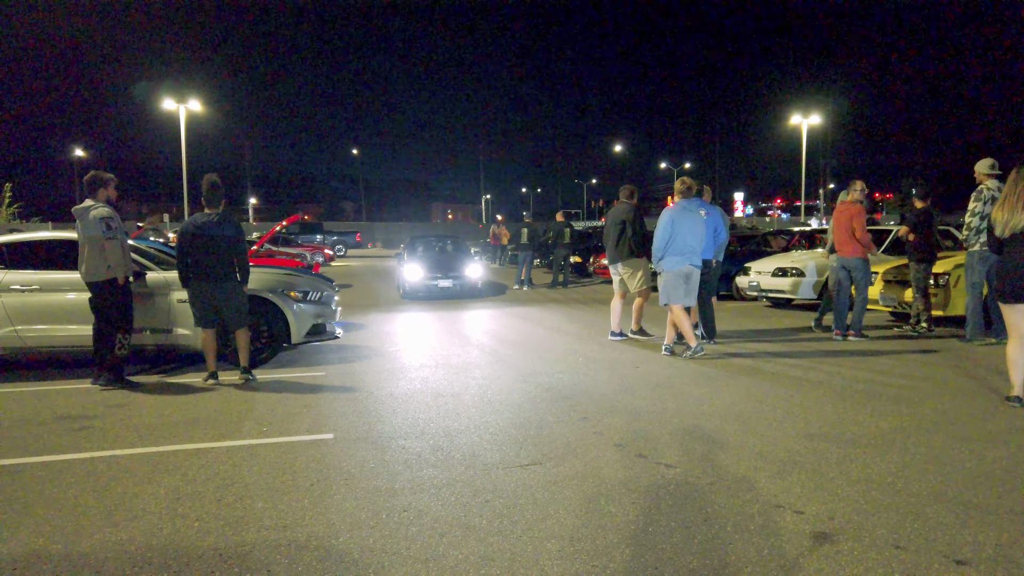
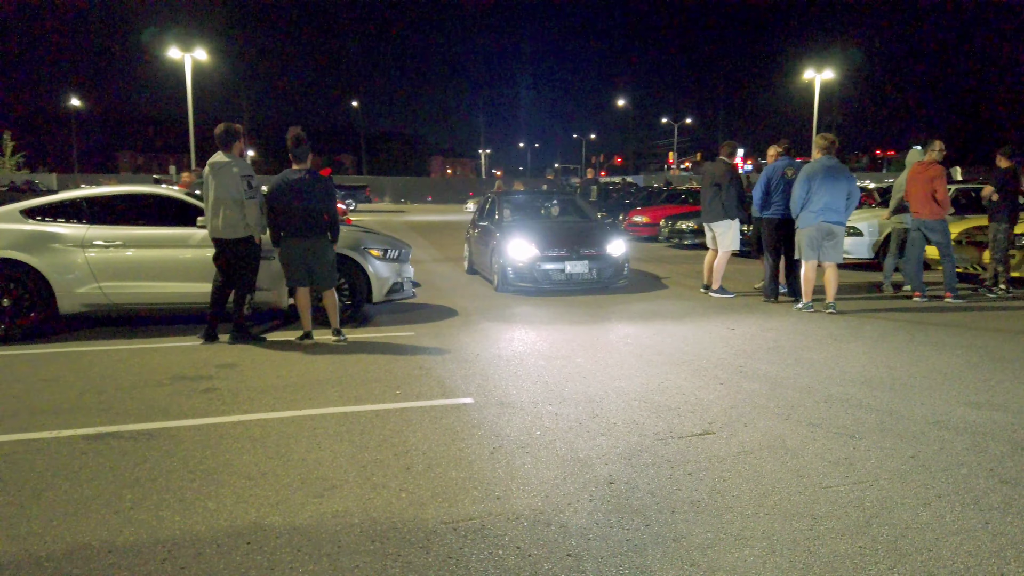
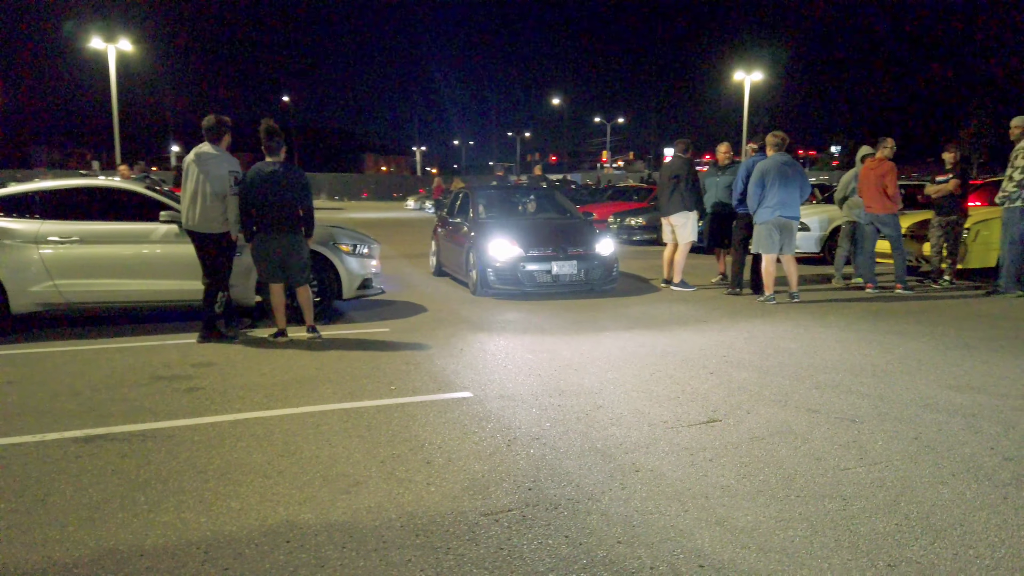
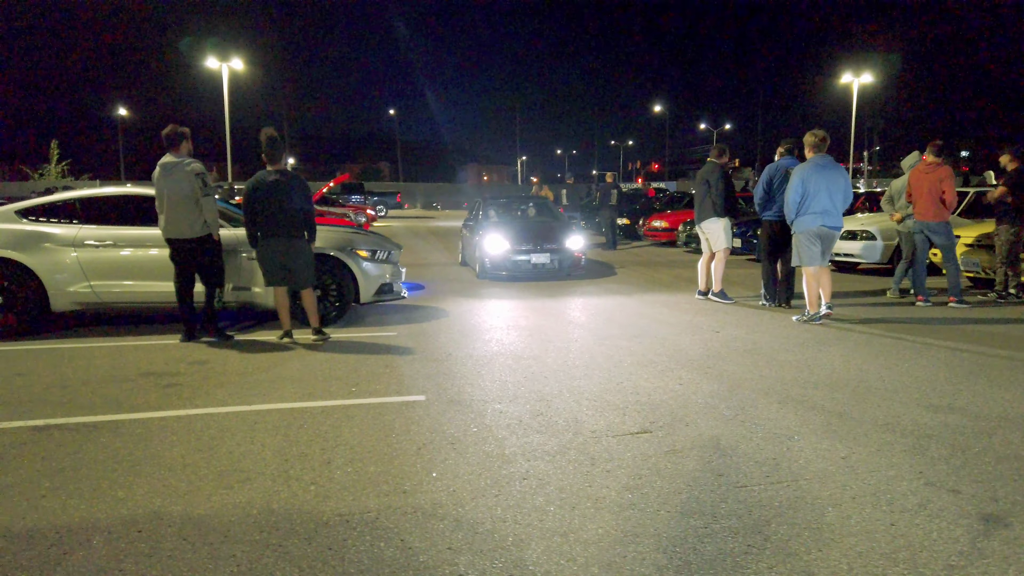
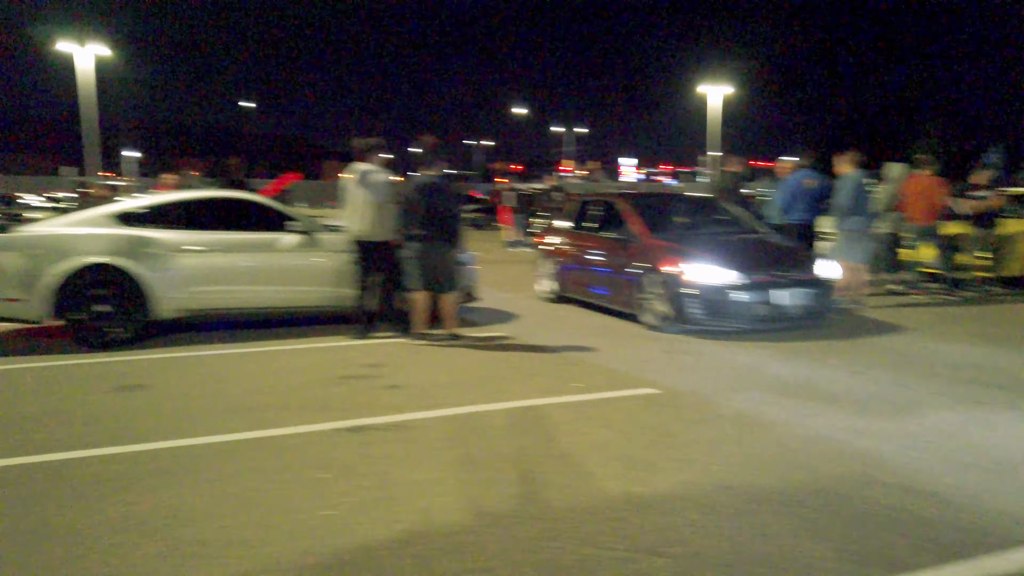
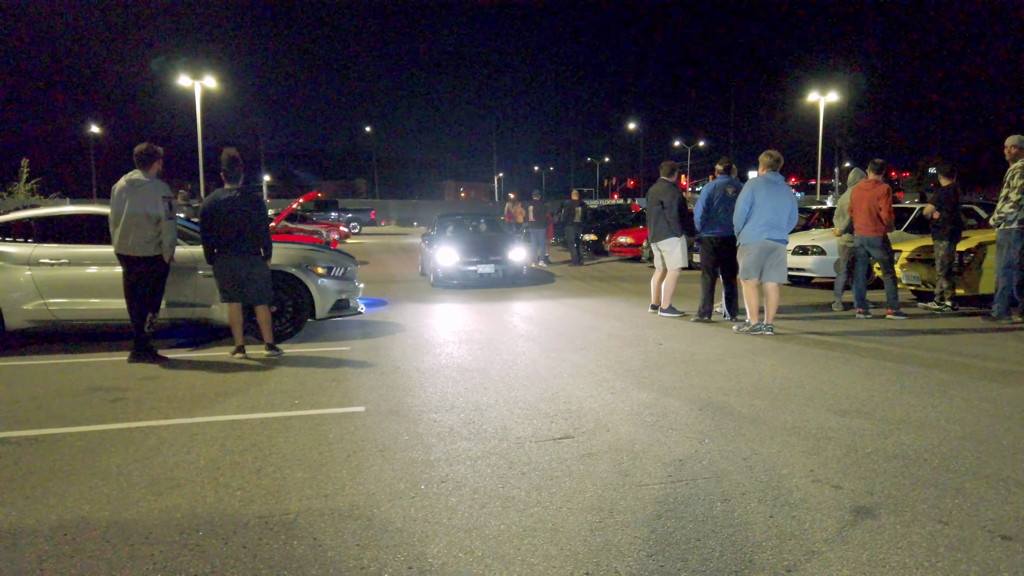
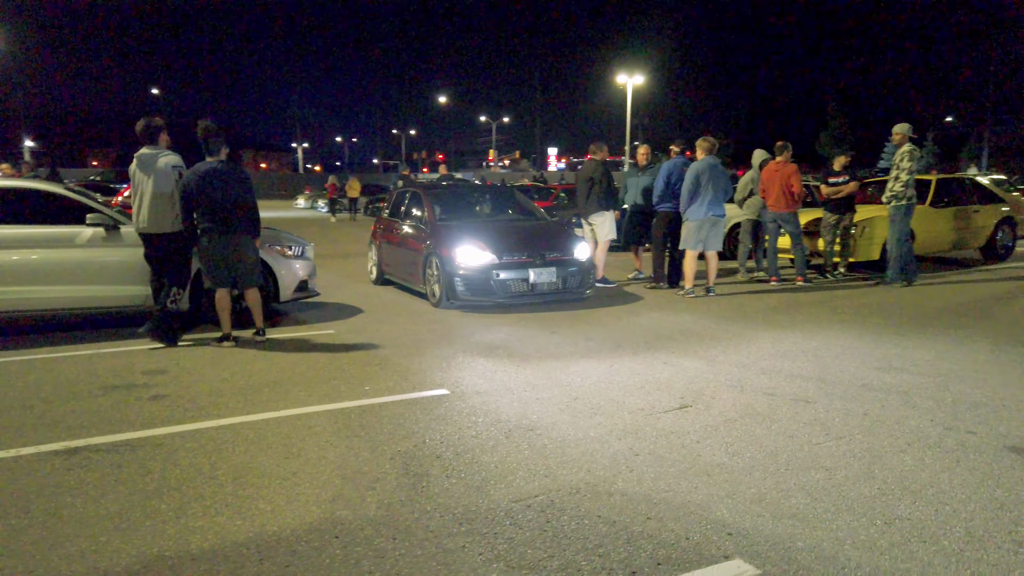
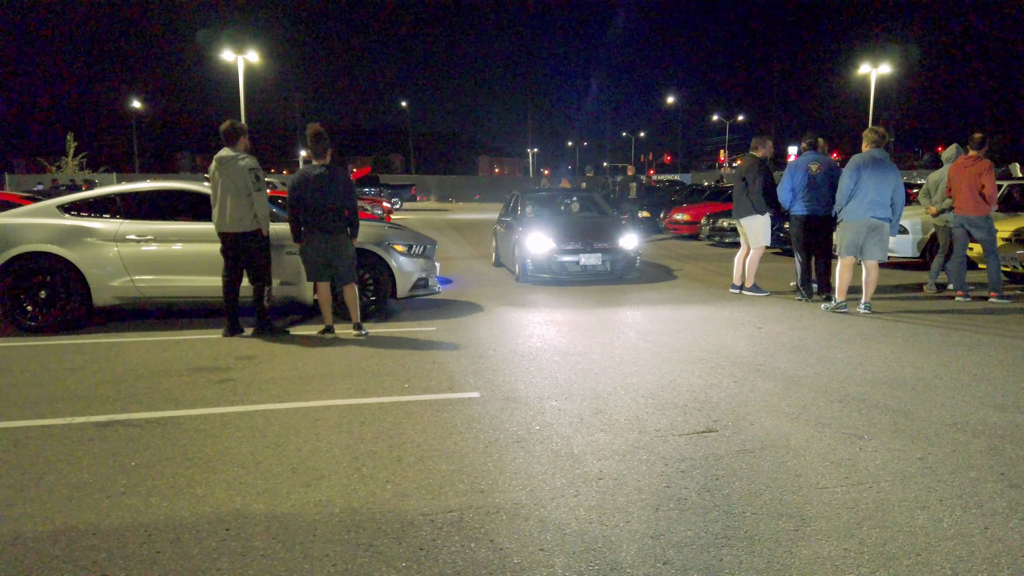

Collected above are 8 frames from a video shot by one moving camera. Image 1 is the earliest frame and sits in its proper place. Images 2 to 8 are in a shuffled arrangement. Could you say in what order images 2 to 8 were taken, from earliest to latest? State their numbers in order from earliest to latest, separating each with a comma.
6, 4, 8, 2, 3, 7, 5
